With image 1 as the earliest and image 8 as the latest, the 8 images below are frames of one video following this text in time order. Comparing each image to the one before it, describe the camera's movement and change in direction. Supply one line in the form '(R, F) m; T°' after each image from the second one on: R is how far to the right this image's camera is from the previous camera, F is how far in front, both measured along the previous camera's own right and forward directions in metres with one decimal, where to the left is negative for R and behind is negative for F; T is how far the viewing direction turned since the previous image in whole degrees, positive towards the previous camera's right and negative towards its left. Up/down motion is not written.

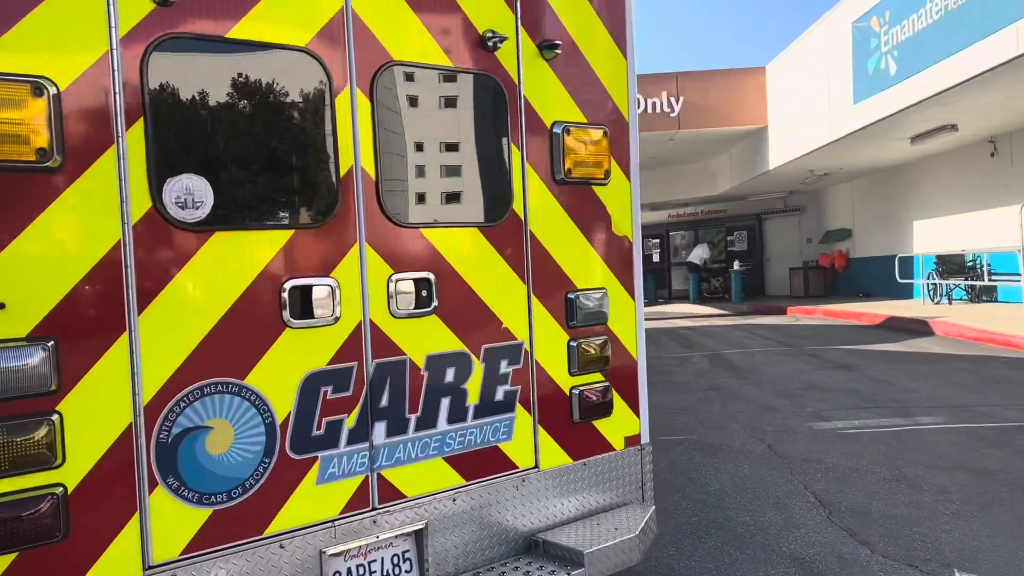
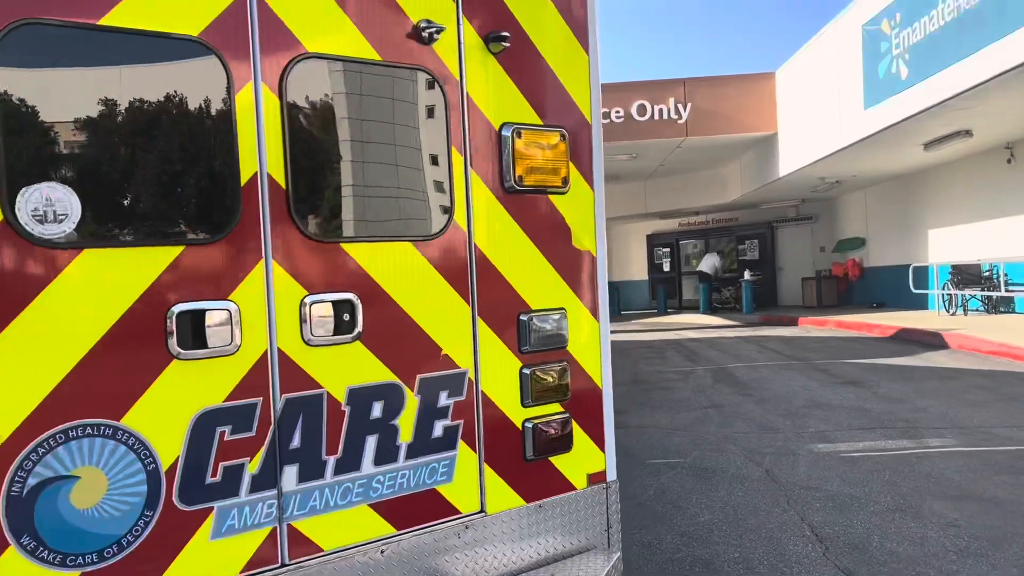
(+0.2, +0.3) m; -1°
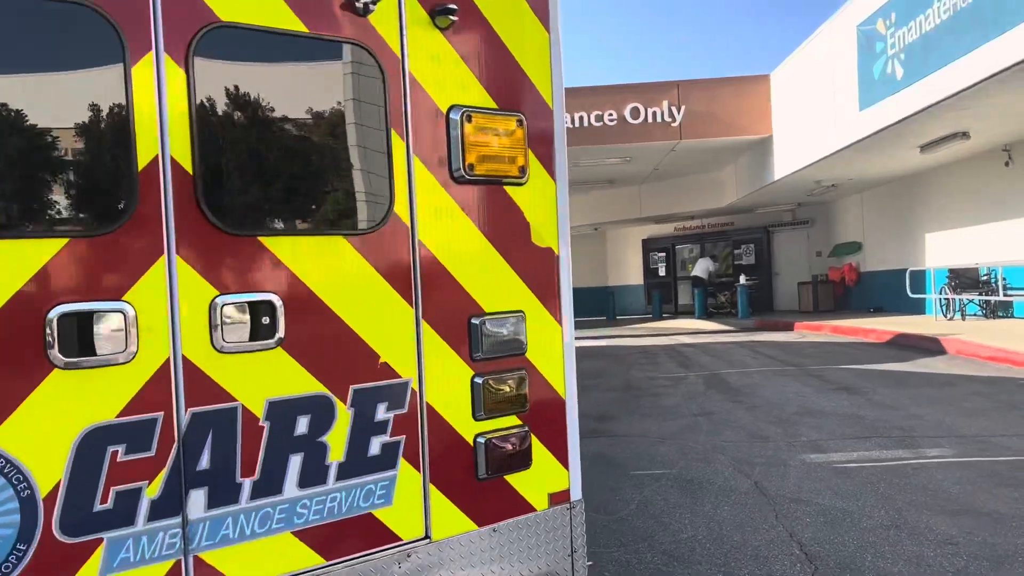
(+0.1, +0.3) m; 0°
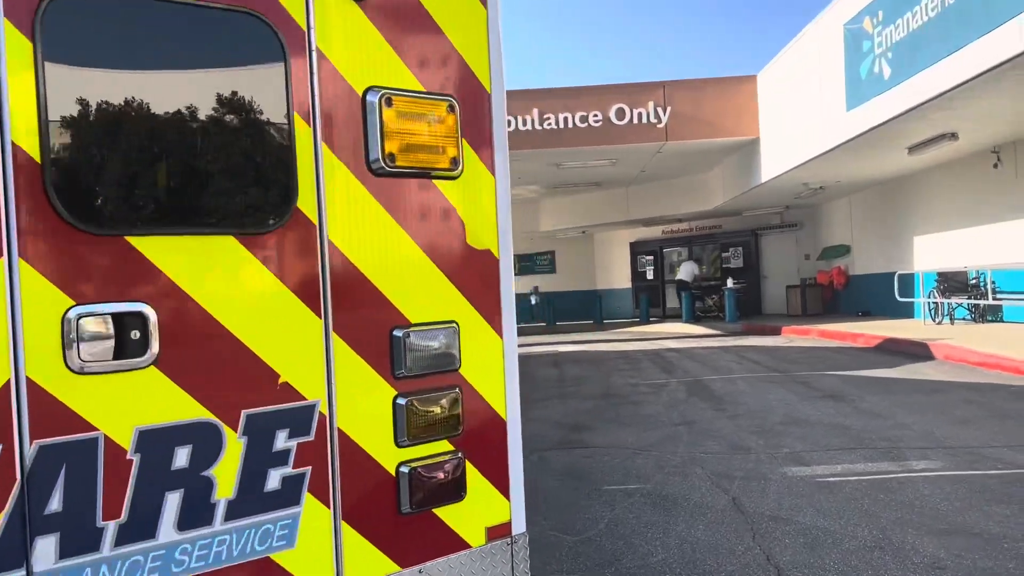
(+0.2, +0.3) m; +1°
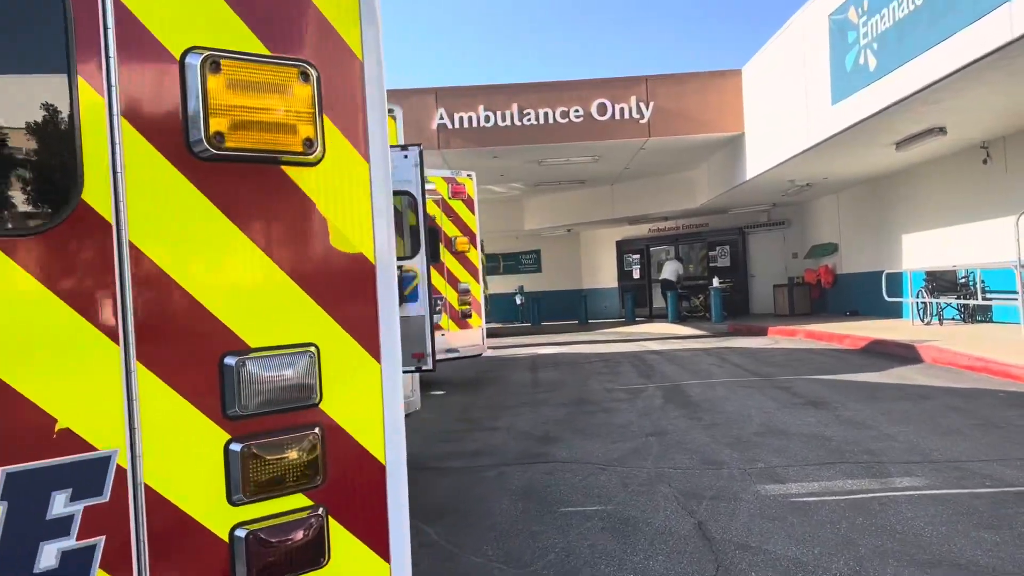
(+0.2, +0.4) m; +1°
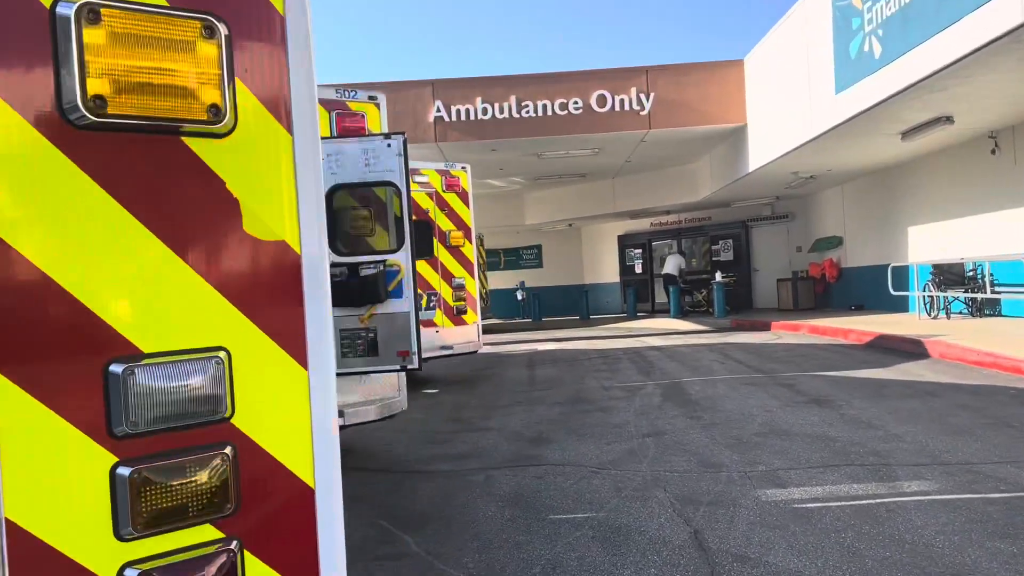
(+0.1, +0.3) m; 0°
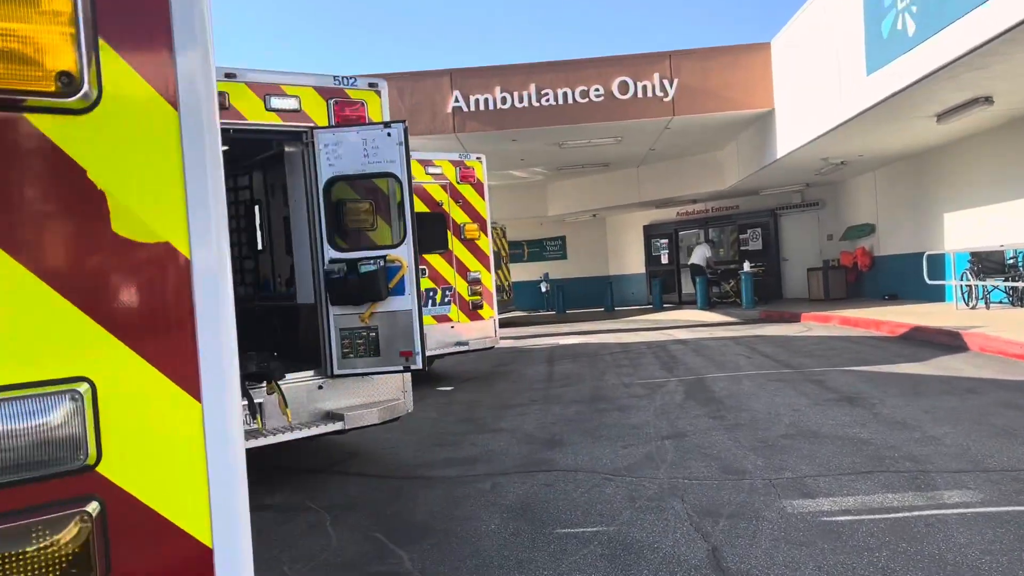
(+0.1, +0.3) m; -2°
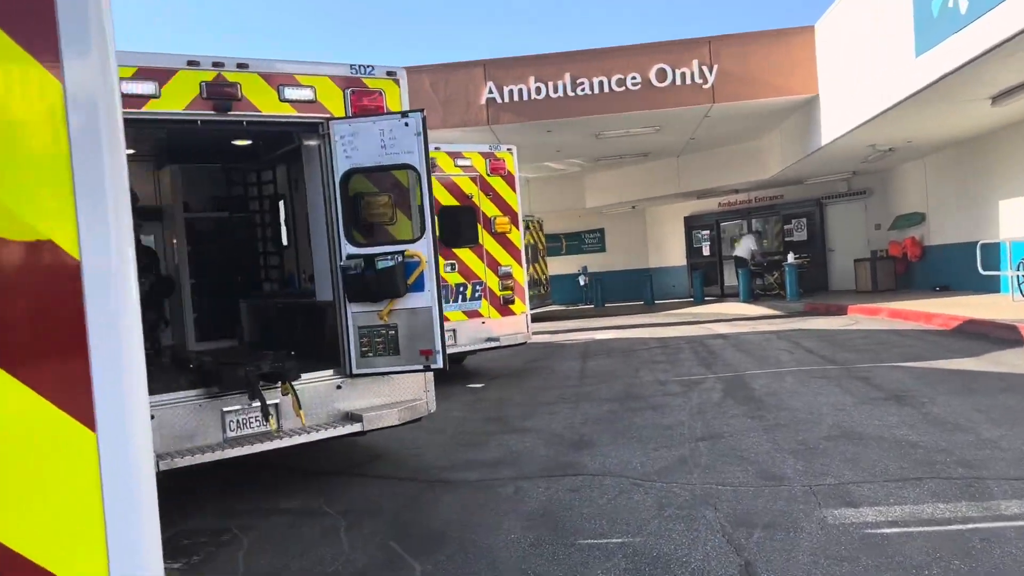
(+0.1, +0.2) m; -3°
